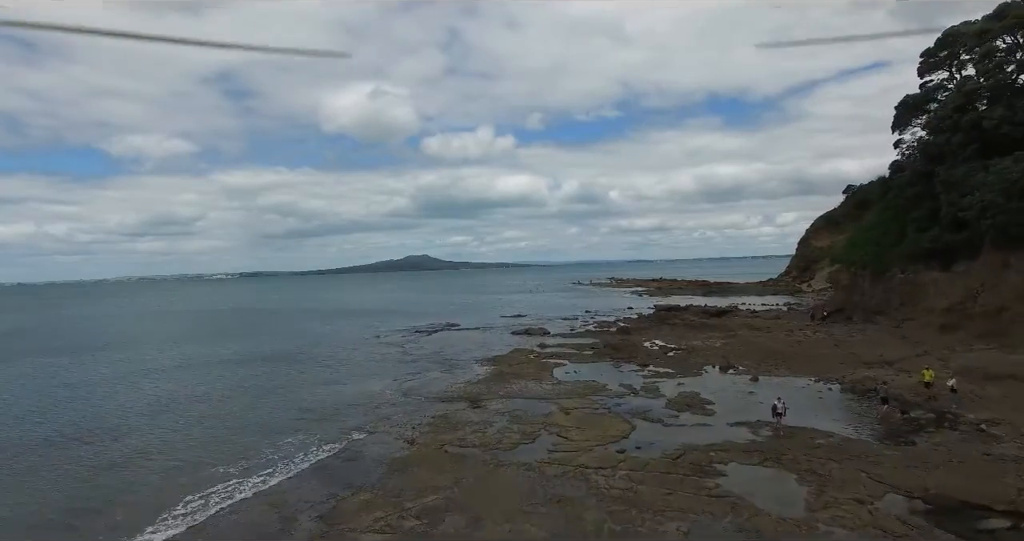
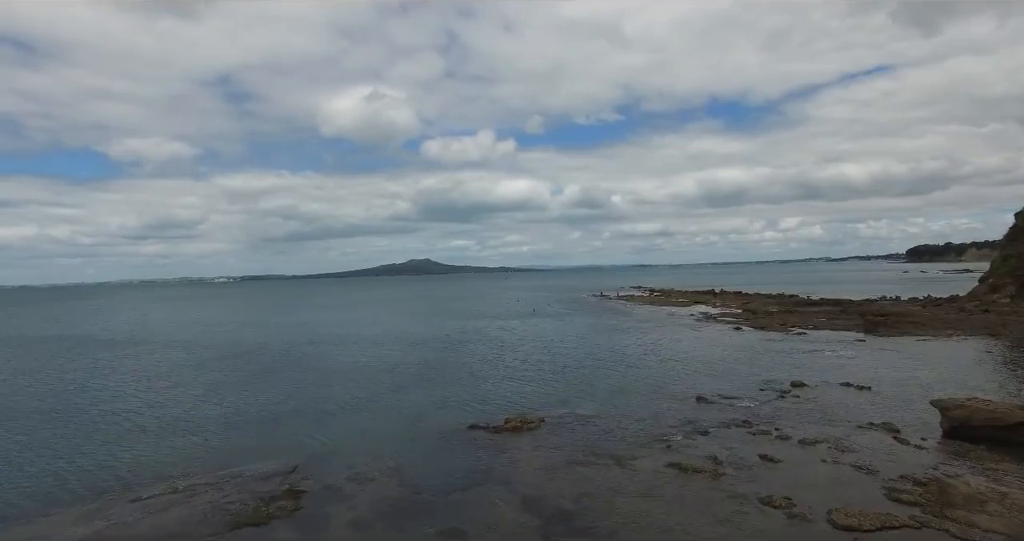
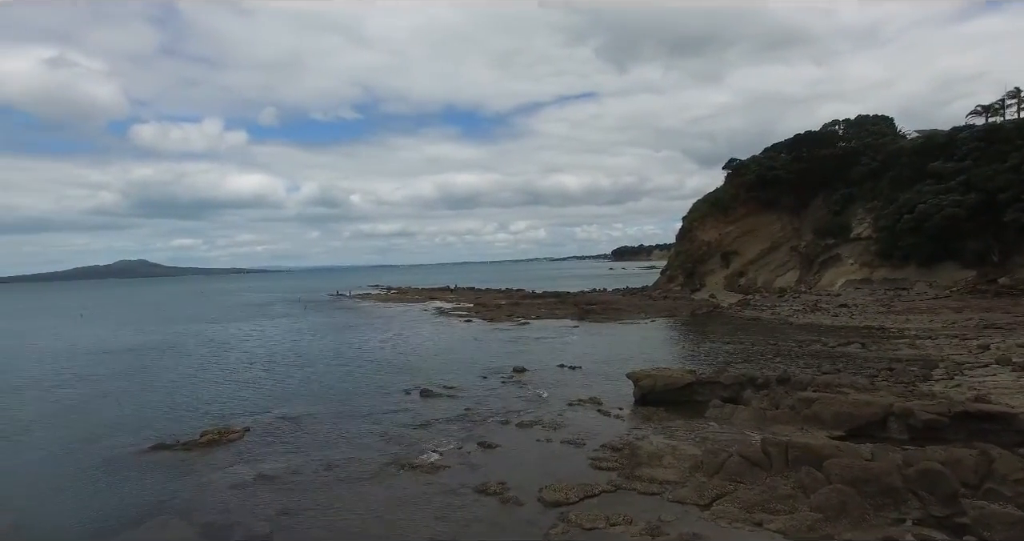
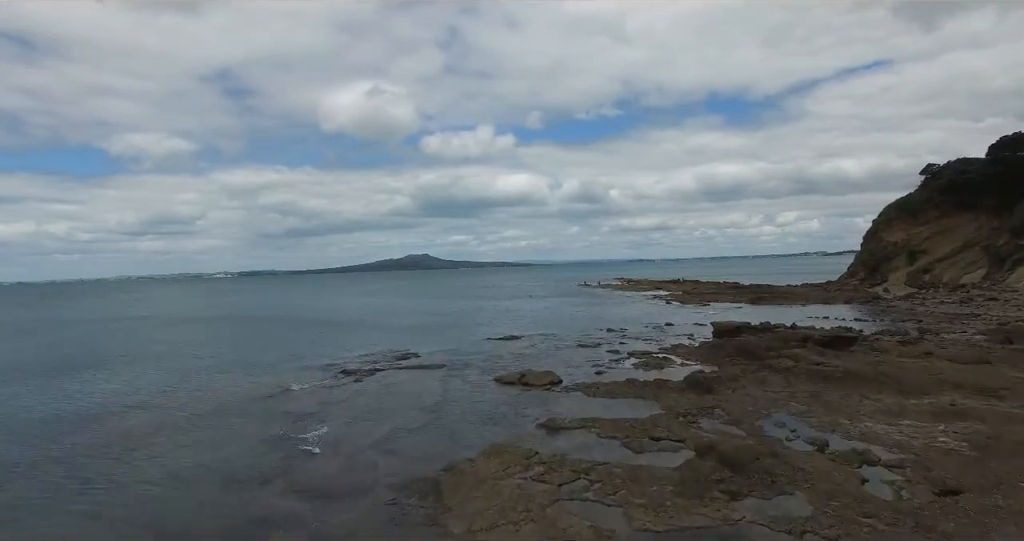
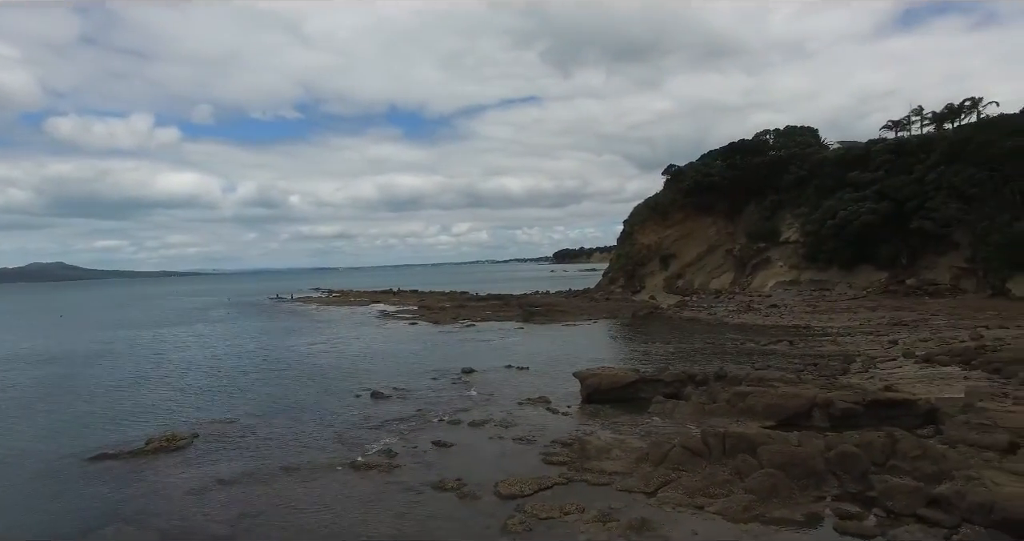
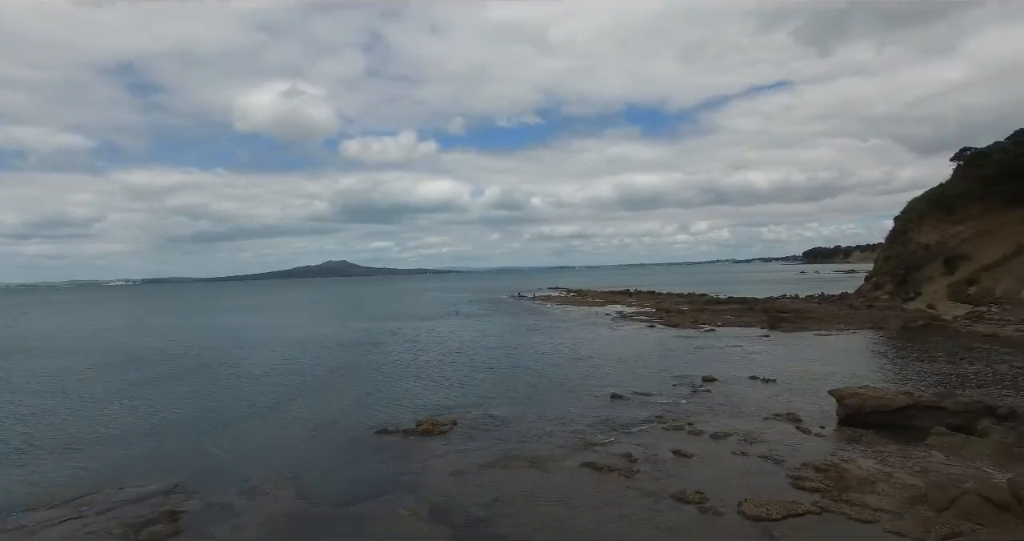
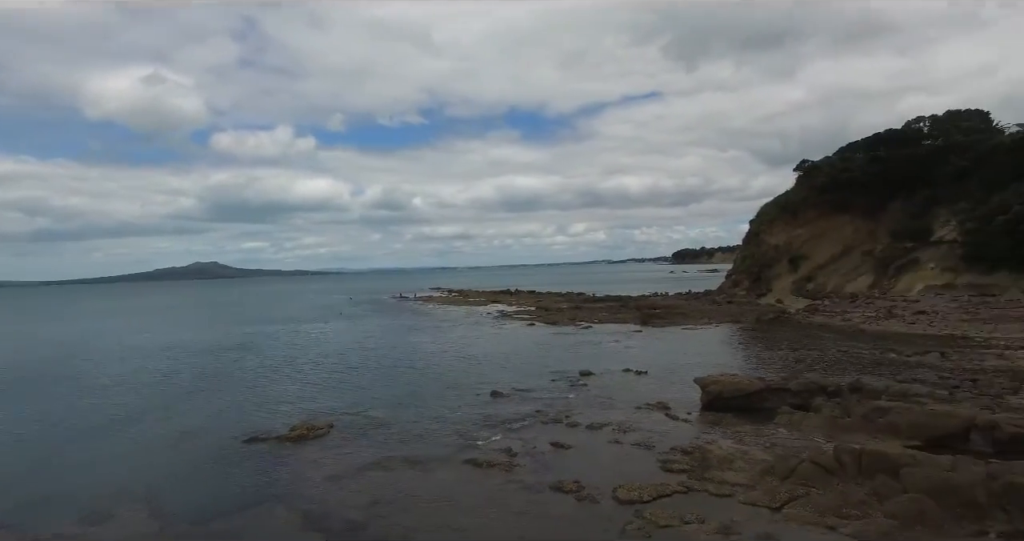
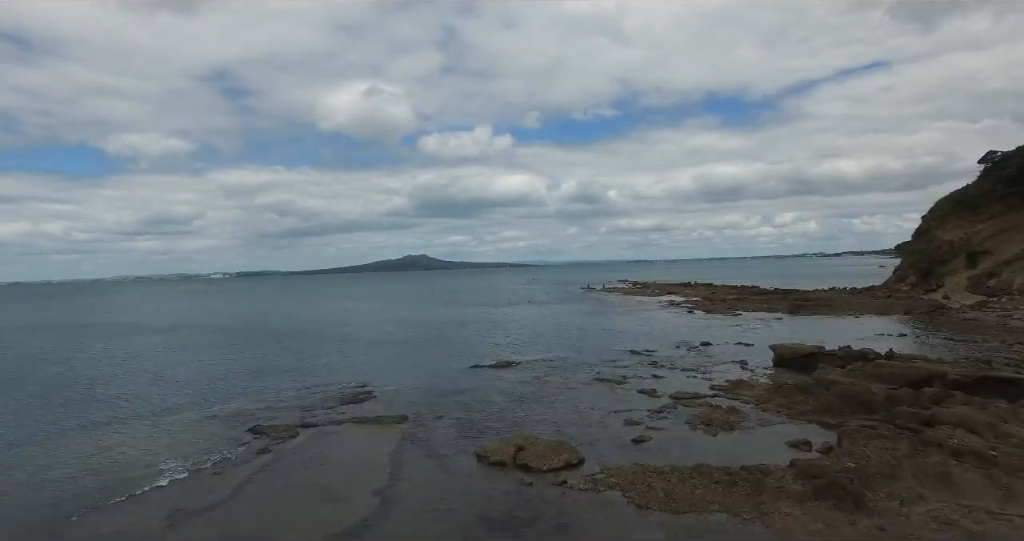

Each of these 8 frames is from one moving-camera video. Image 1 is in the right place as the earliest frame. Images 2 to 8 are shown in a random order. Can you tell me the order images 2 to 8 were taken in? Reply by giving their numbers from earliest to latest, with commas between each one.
4, 8, 2, 6, 7, 5, 3
